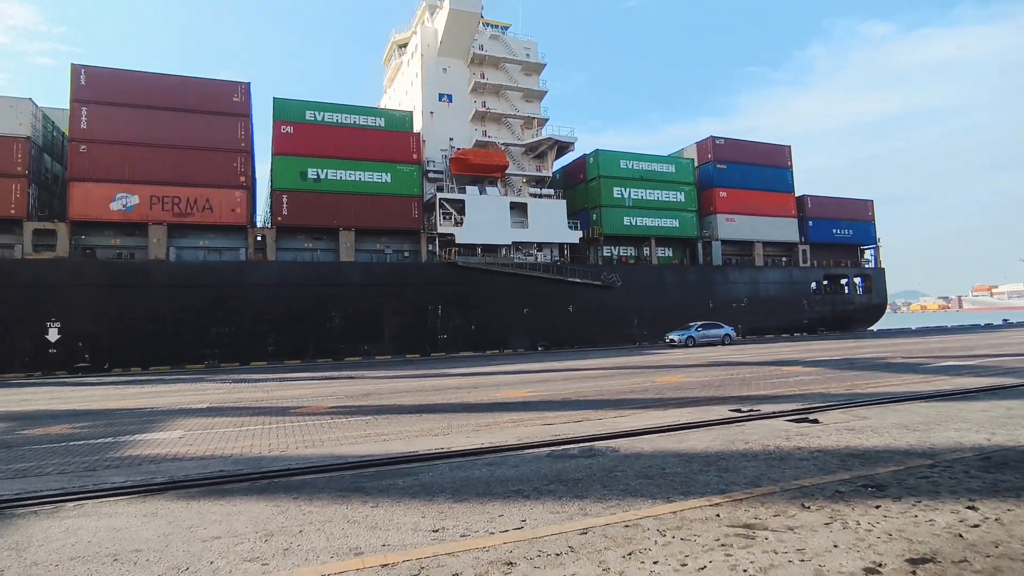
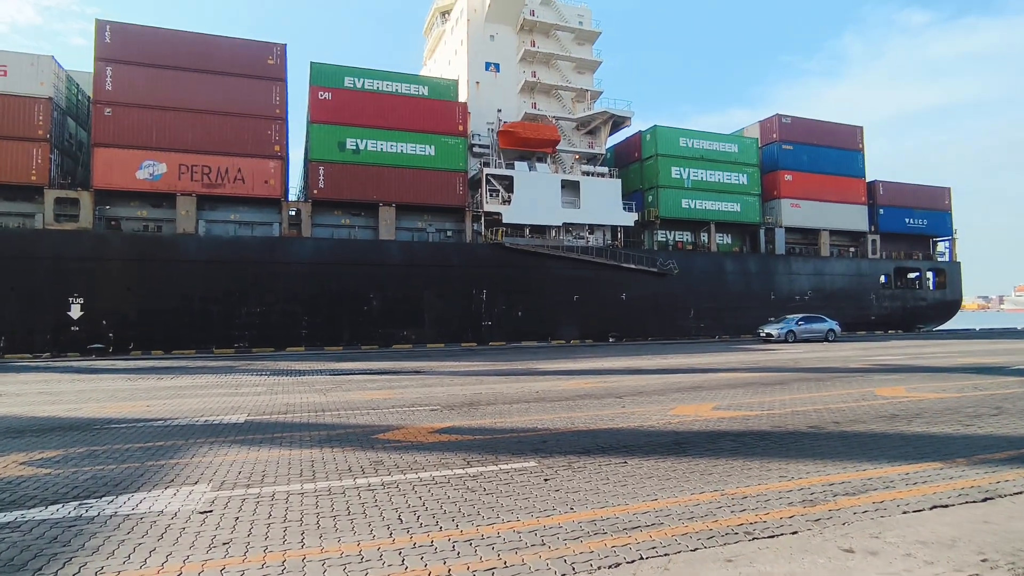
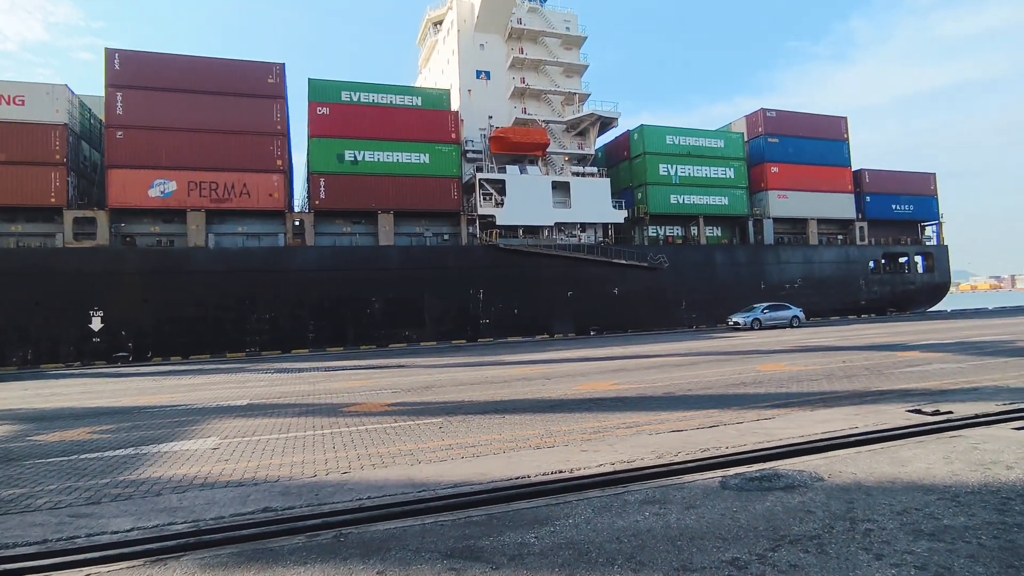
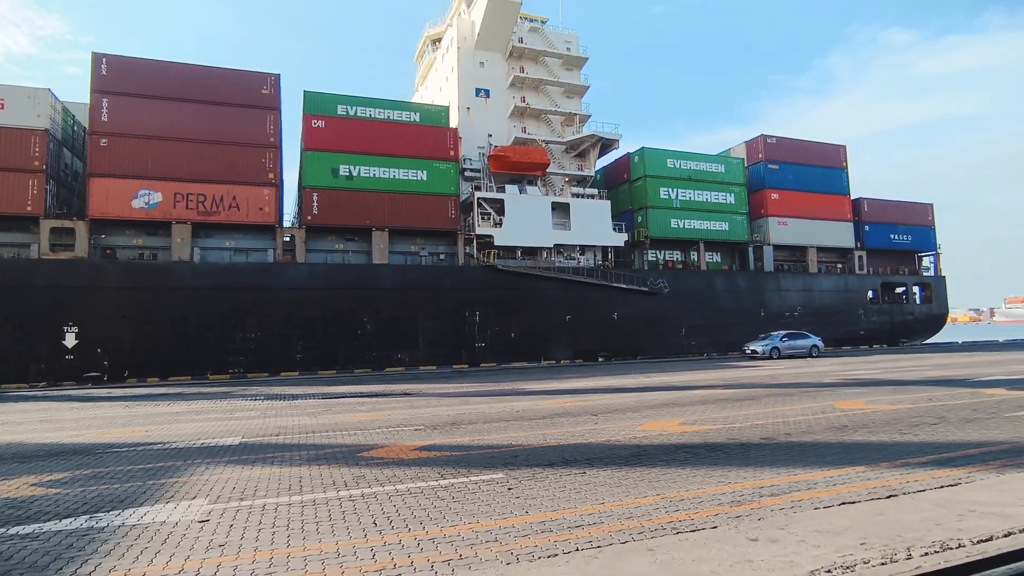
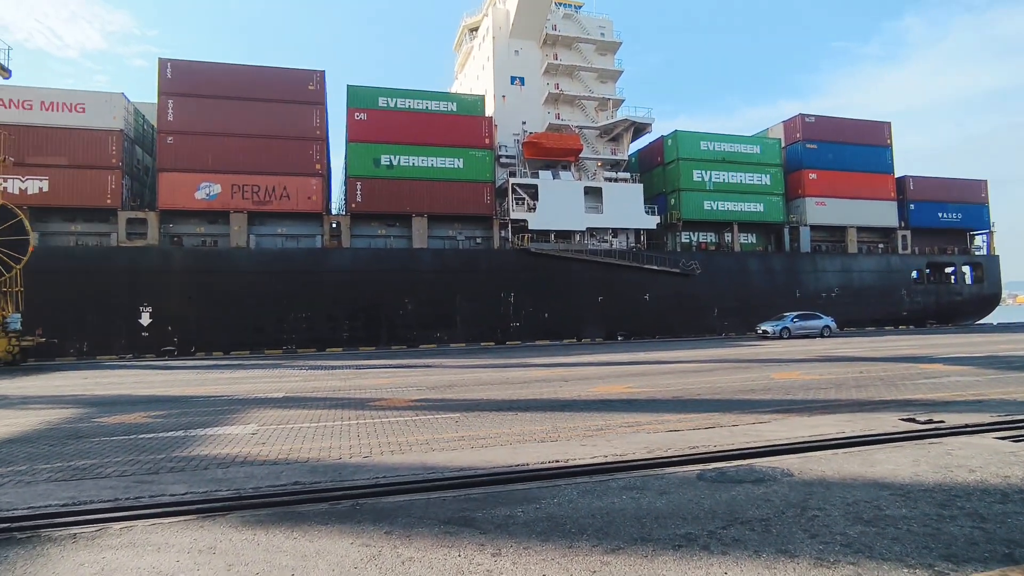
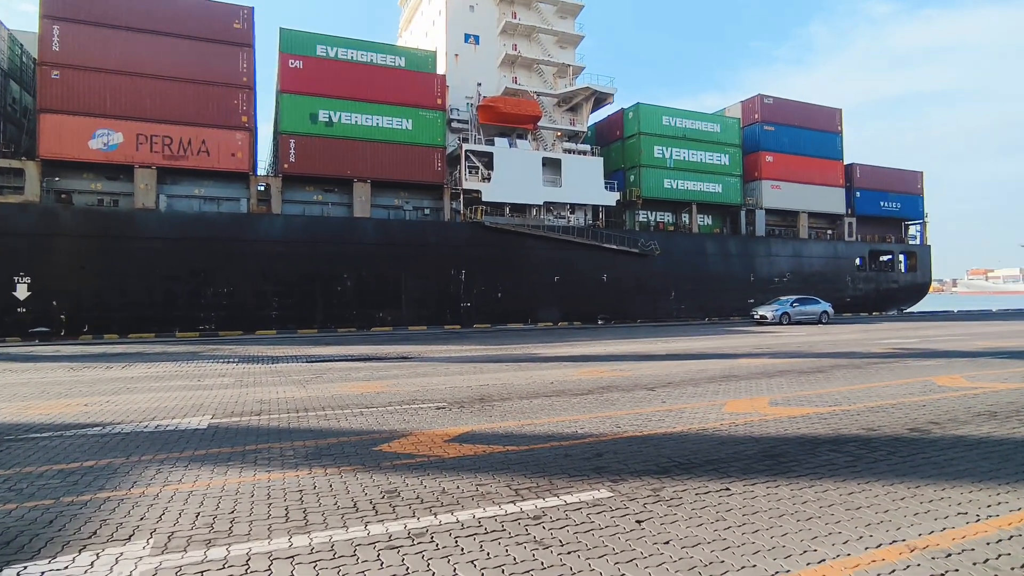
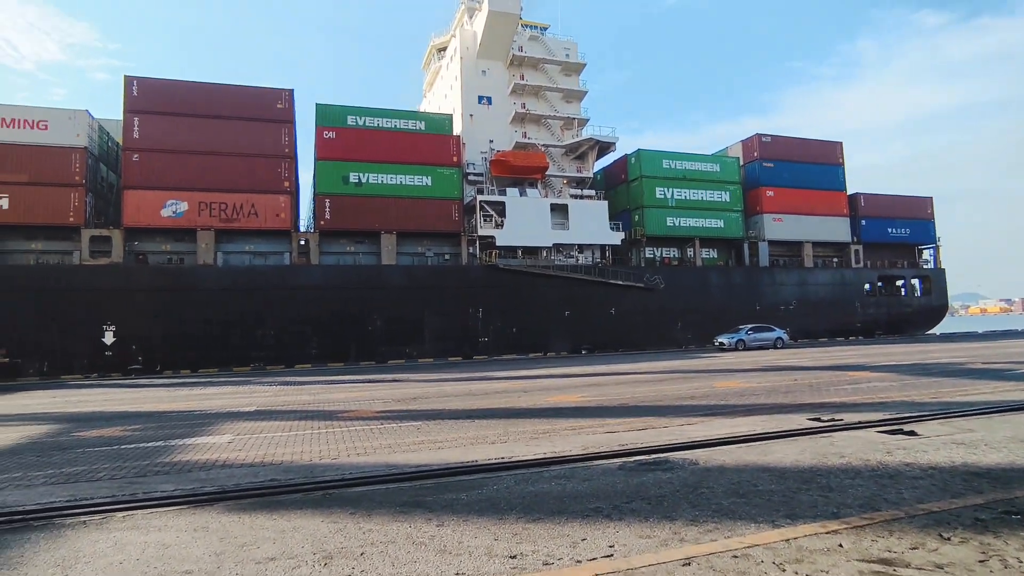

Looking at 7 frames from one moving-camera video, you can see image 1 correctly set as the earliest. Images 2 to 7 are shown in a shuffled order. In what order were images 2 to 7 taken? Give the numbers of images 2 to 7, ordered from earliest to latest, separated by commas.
7, 5, 3, 4, 2, 6
